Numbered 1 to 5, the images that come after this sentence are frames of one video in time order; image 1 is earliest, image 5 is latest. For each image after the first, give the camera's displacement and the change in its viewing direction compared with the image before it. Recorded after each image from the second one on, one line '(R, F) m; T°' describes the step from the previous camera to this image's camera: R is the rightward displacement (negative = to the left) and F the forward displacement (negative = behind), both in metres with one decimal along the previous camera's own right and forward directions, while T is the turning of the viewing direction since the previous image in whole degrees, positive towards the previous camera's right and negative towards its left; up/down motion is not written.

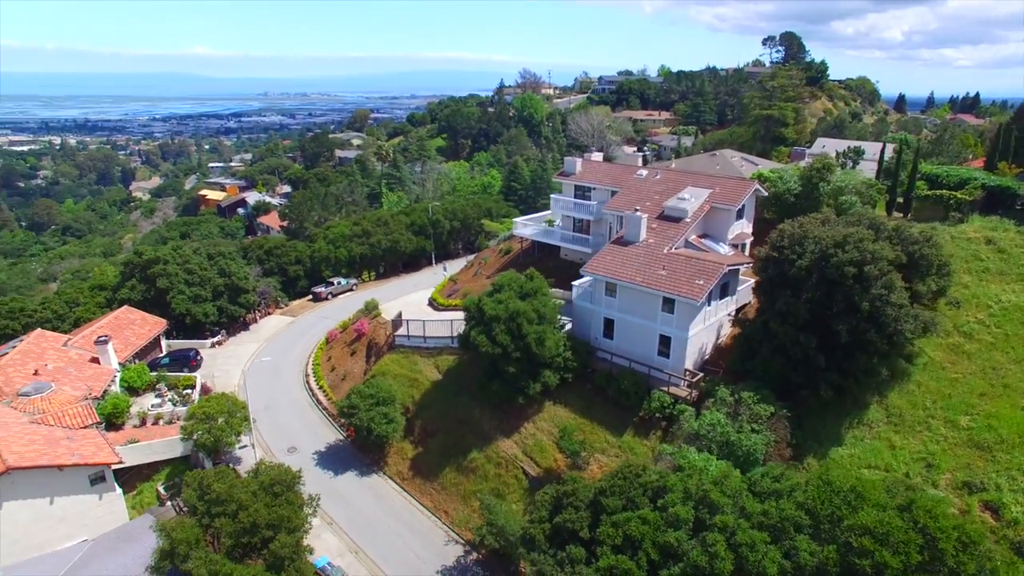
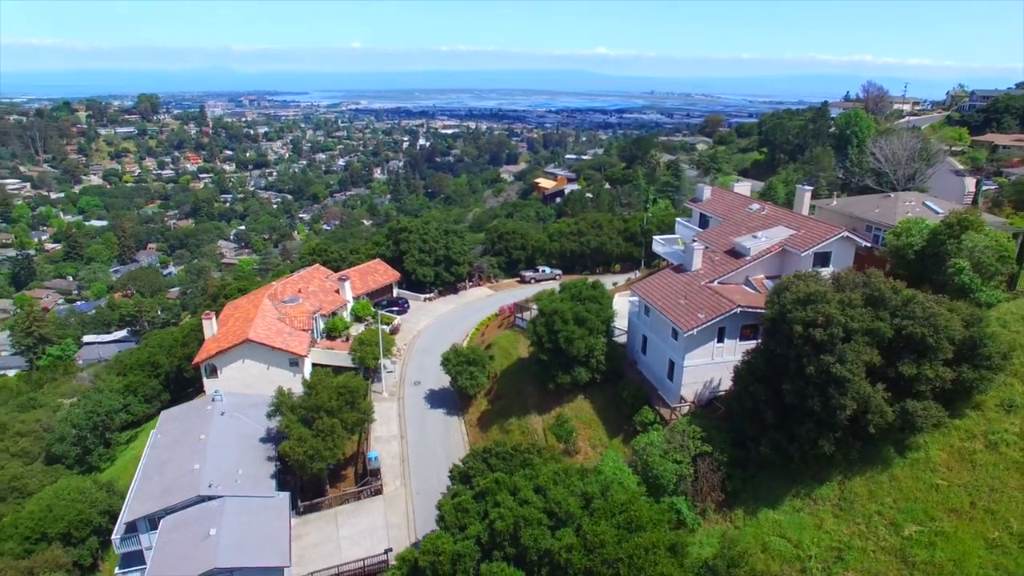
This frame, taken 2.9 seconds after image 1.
(+9.3, -0.8) m; -31°
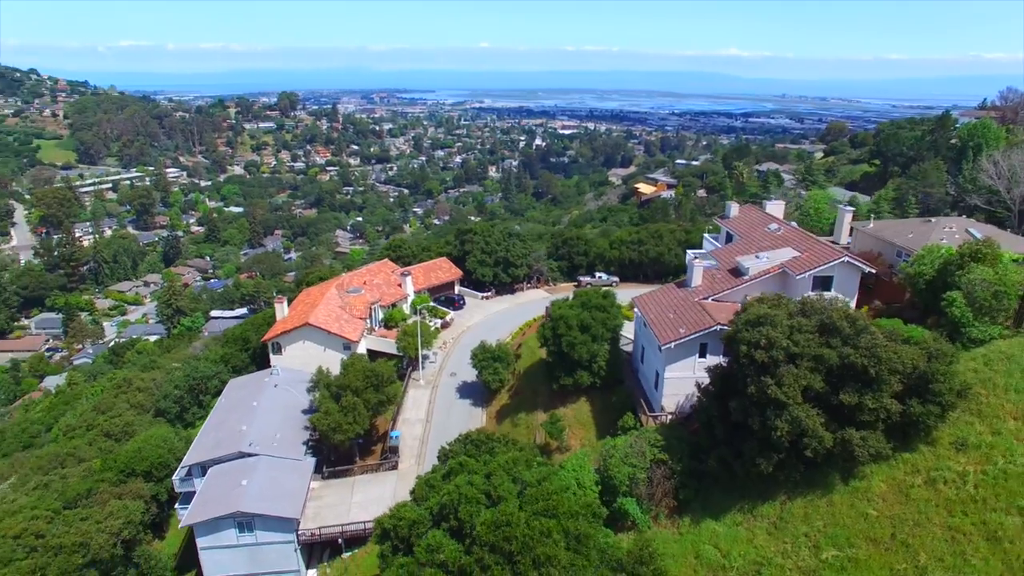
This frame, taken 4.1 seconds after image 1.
(+3.5, -1.3) m; -10°
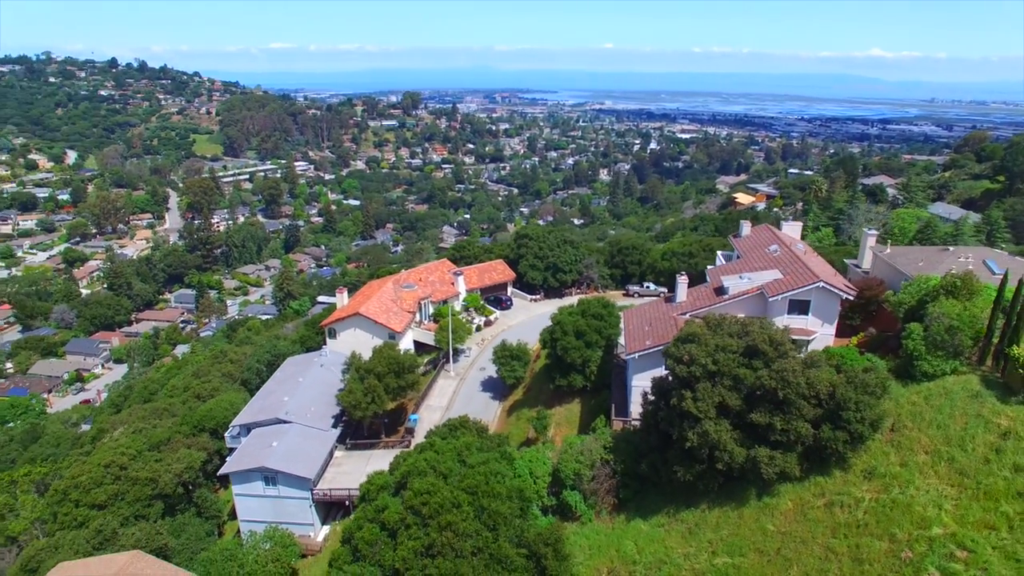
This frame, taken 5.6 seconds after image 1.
(+4.0, -1.6) m; -10°
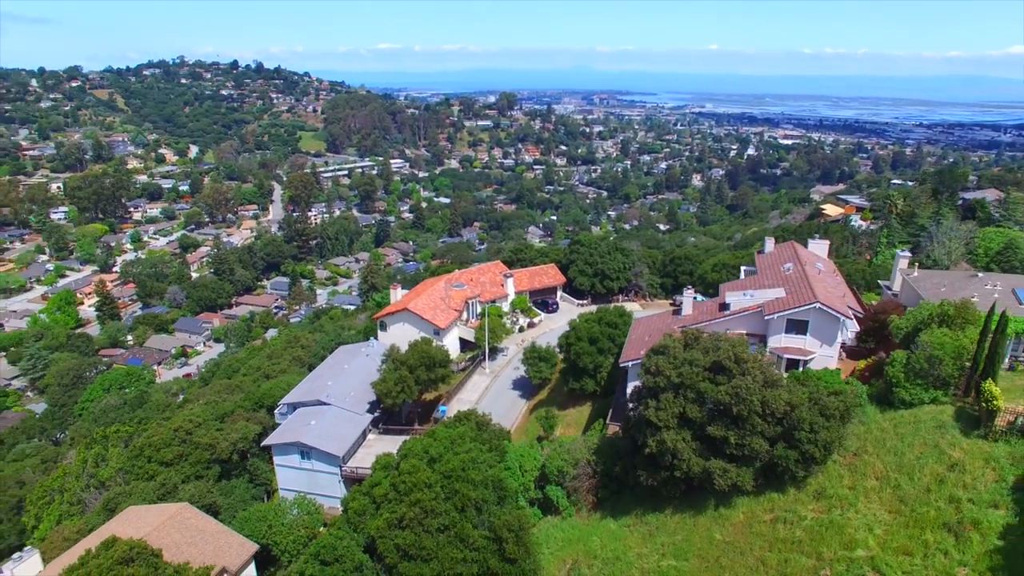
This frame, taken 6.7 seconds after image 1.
(+2.8, -1.2) m; -8°
